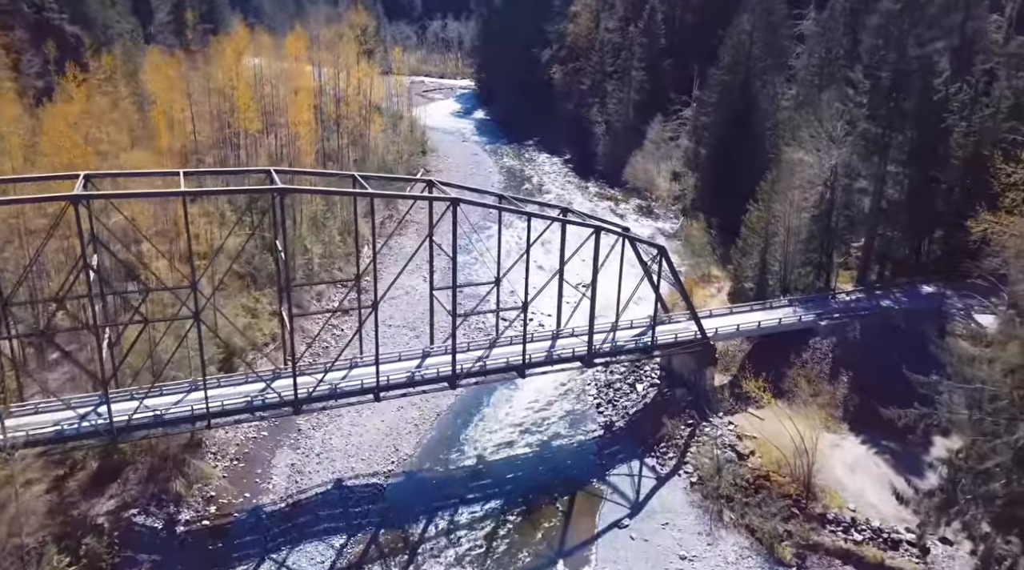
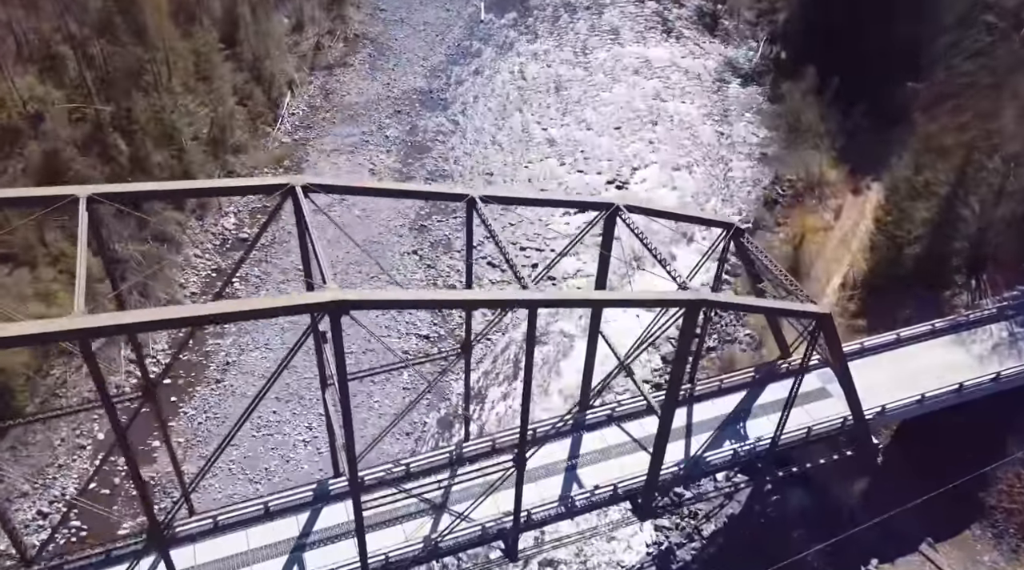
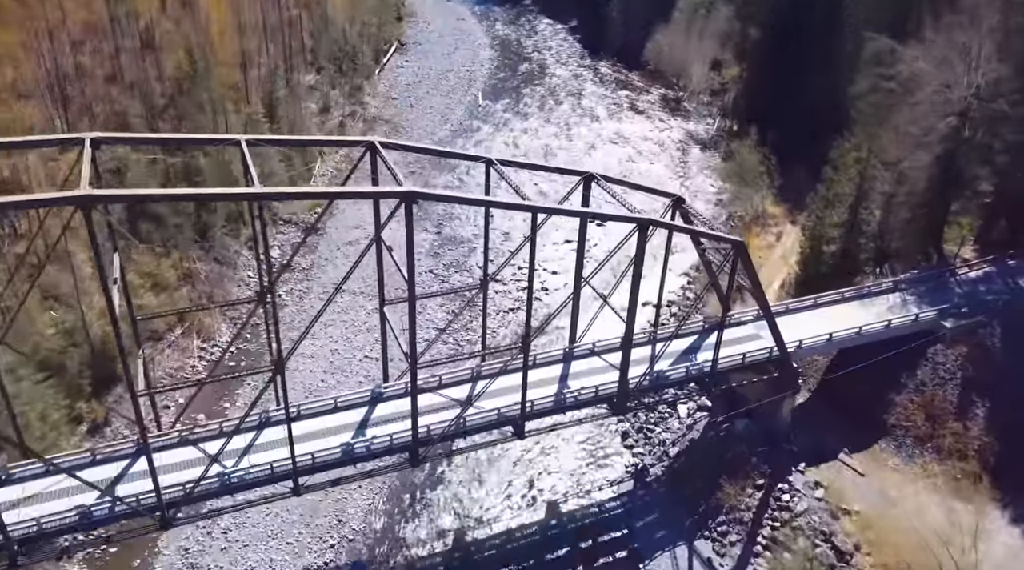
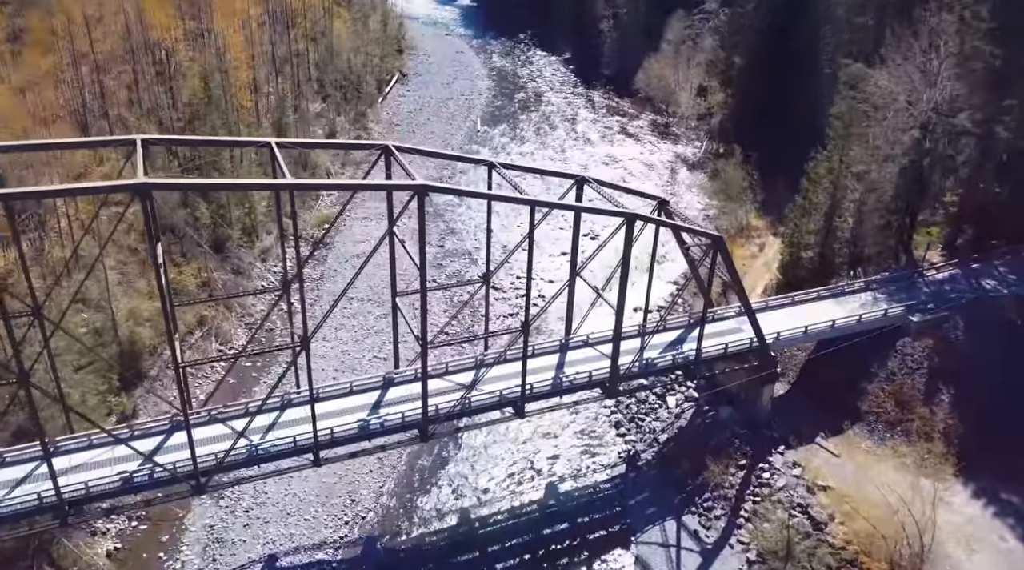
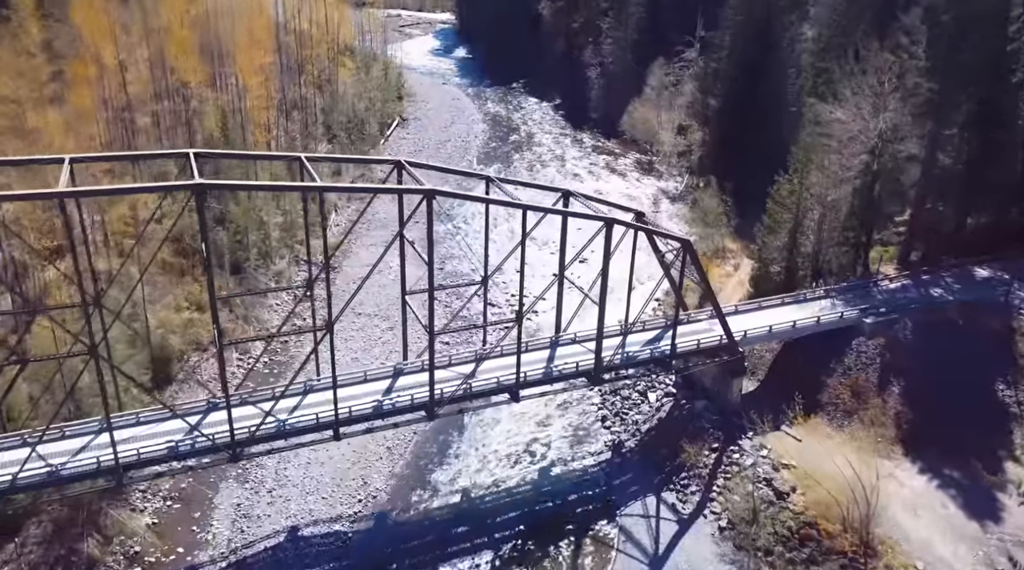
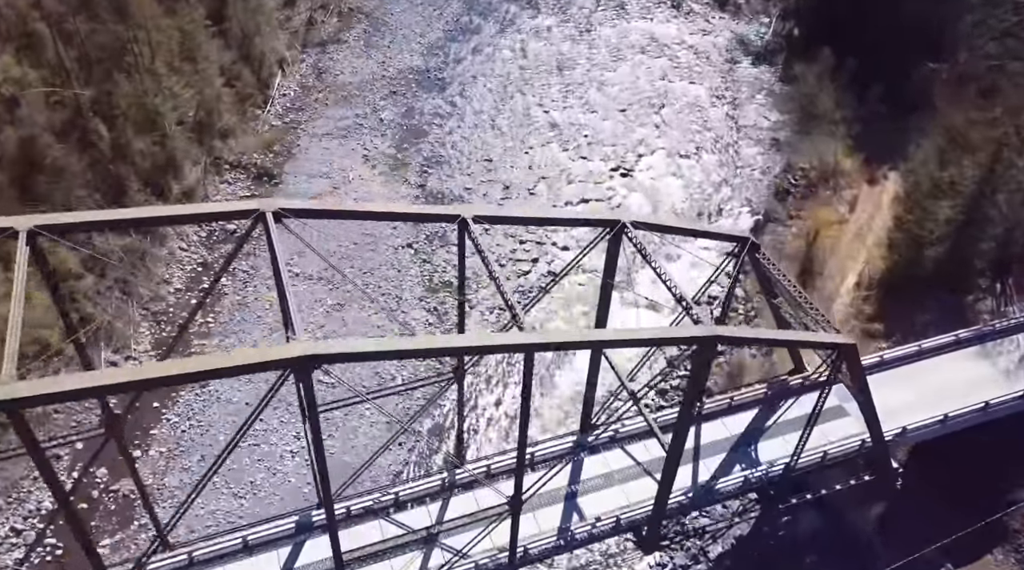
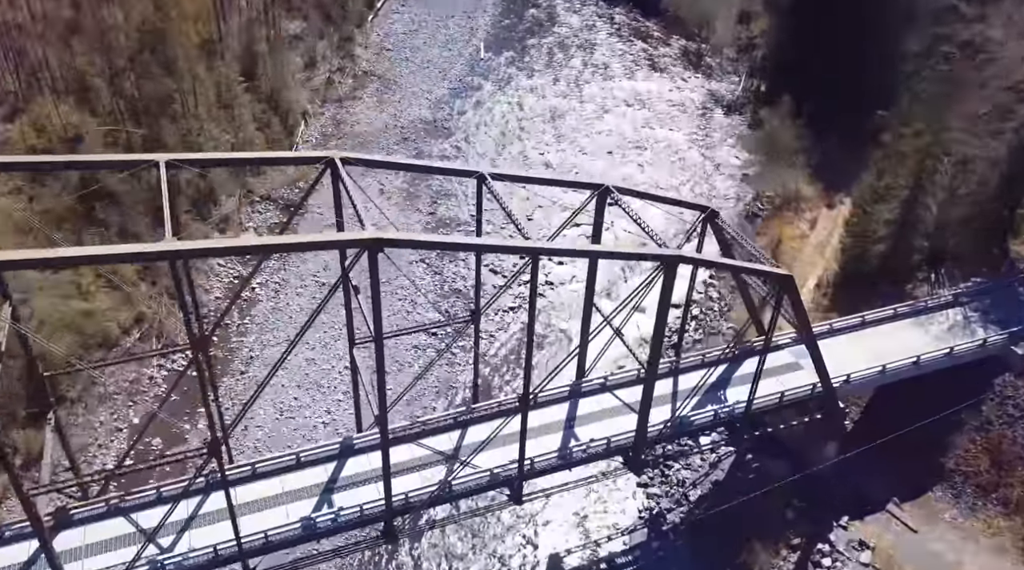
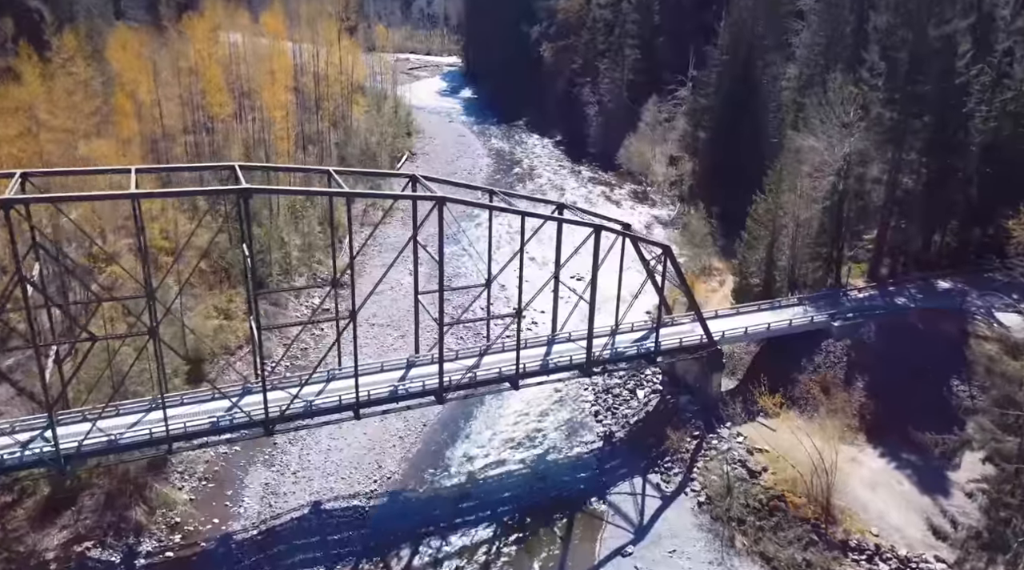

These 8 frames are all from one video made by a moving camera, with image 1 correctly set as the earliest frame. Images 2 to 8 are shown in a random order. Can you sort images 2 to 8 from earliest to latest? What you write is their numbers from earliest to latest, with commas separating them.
8, 5, 4, 3, 7, 2, 6
